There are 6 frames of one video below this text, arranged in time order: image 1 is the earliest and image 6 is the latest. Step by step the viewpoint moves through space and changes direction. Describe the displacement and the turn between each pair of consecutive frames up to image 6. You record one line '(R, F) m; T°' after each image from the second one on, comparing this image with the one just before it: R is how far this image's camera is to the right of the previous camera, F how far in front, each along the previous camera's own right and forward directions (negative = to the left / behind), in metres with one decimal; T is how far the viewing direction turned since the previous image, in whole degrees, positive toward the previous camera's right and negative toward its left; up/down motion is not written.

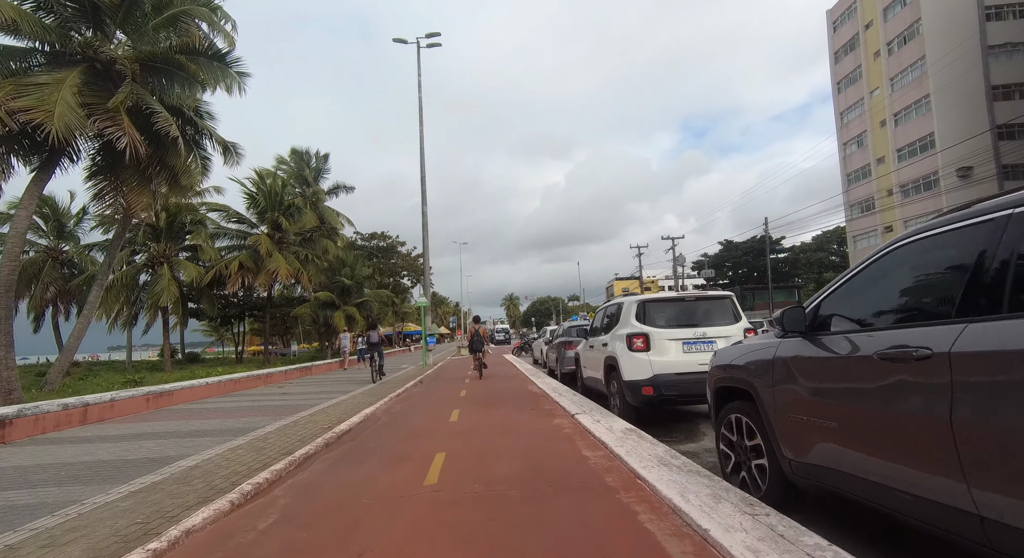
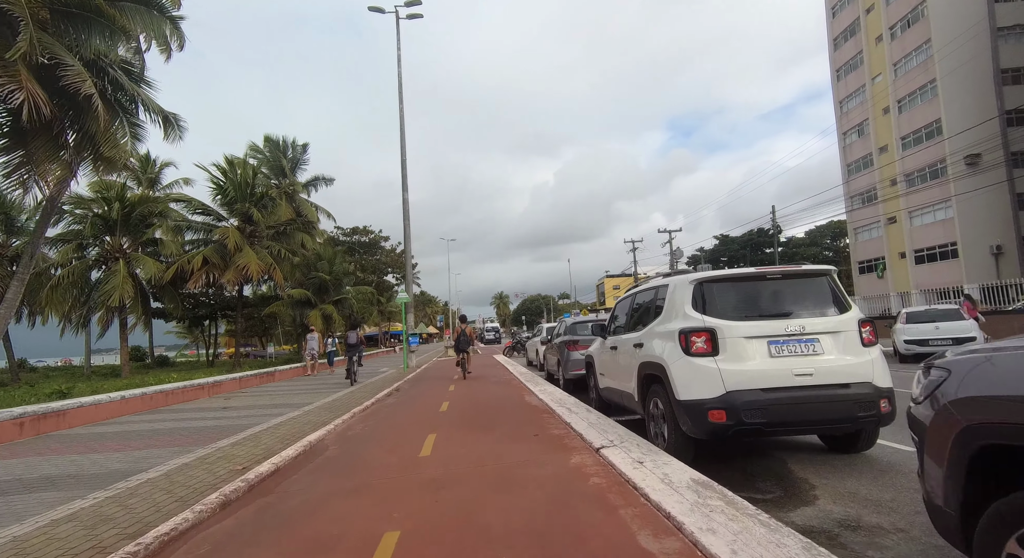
(0.0, +1.9) m; +1°
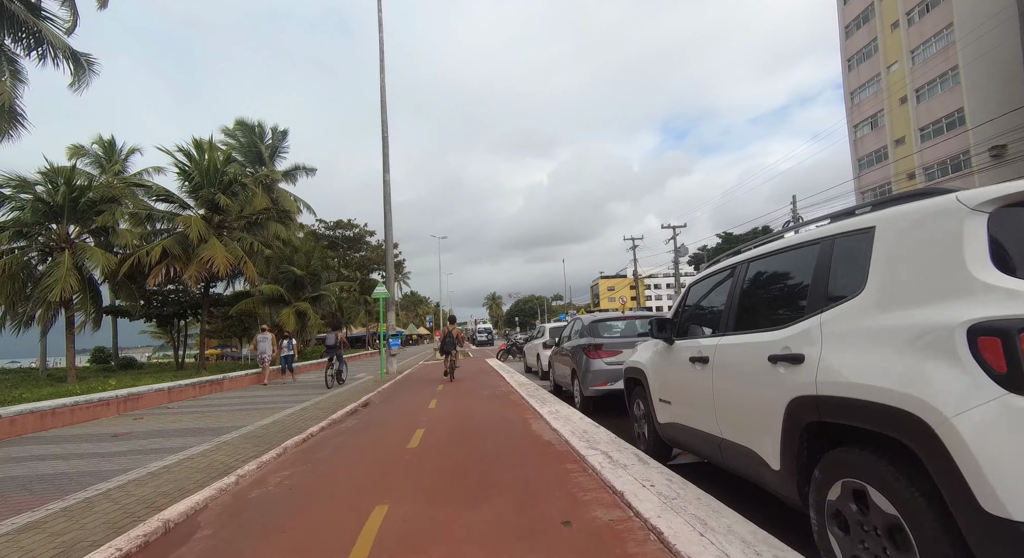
(-0.1, +2.4) m; +1°
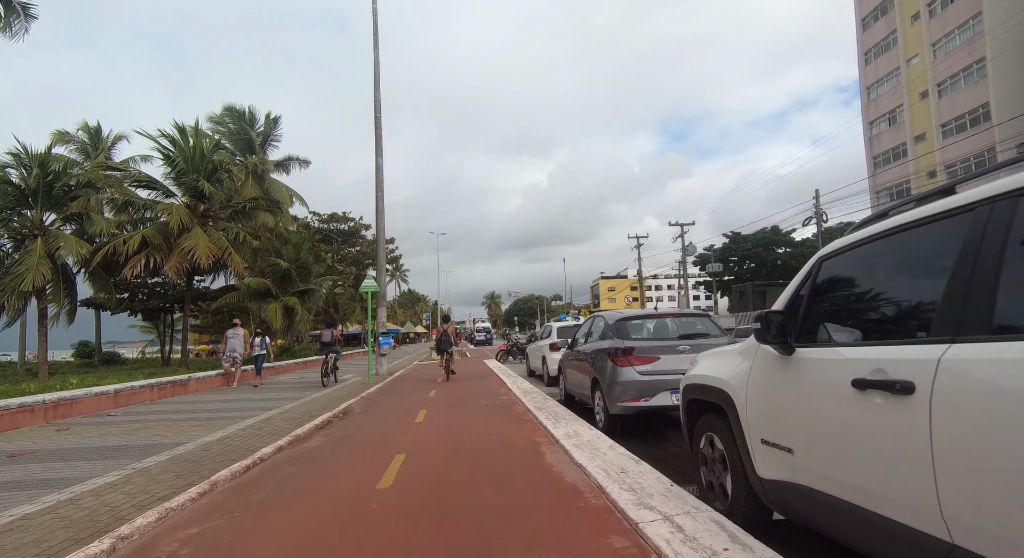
(-0.1, +1.4) m; 0°
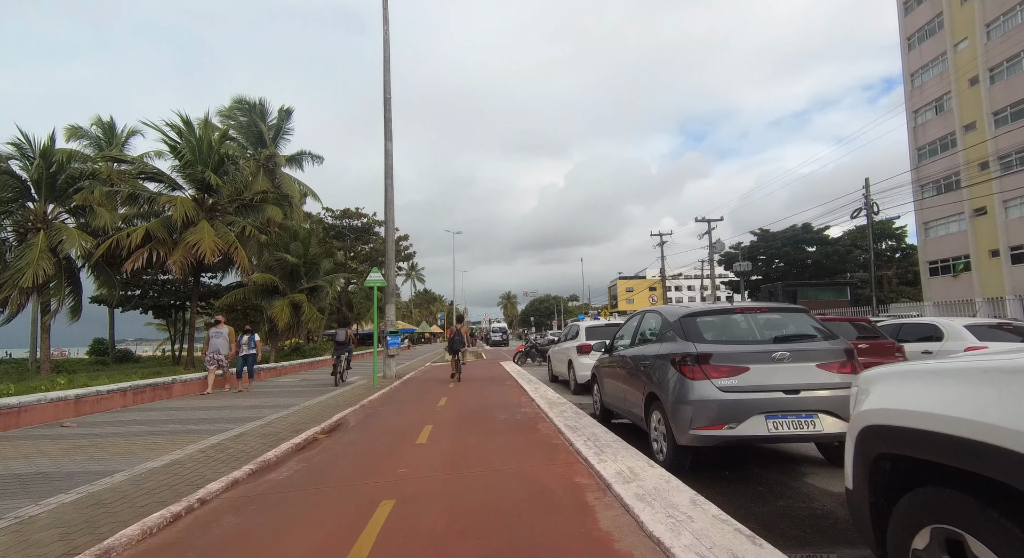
(-0.1, +1.4) m; -2°
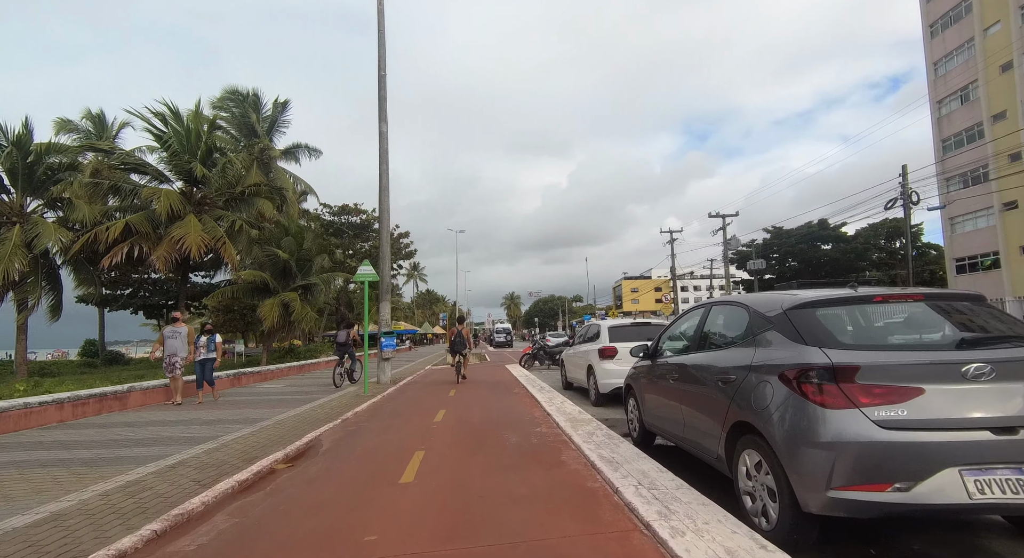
(-0.1, +1.4) m; 0°
